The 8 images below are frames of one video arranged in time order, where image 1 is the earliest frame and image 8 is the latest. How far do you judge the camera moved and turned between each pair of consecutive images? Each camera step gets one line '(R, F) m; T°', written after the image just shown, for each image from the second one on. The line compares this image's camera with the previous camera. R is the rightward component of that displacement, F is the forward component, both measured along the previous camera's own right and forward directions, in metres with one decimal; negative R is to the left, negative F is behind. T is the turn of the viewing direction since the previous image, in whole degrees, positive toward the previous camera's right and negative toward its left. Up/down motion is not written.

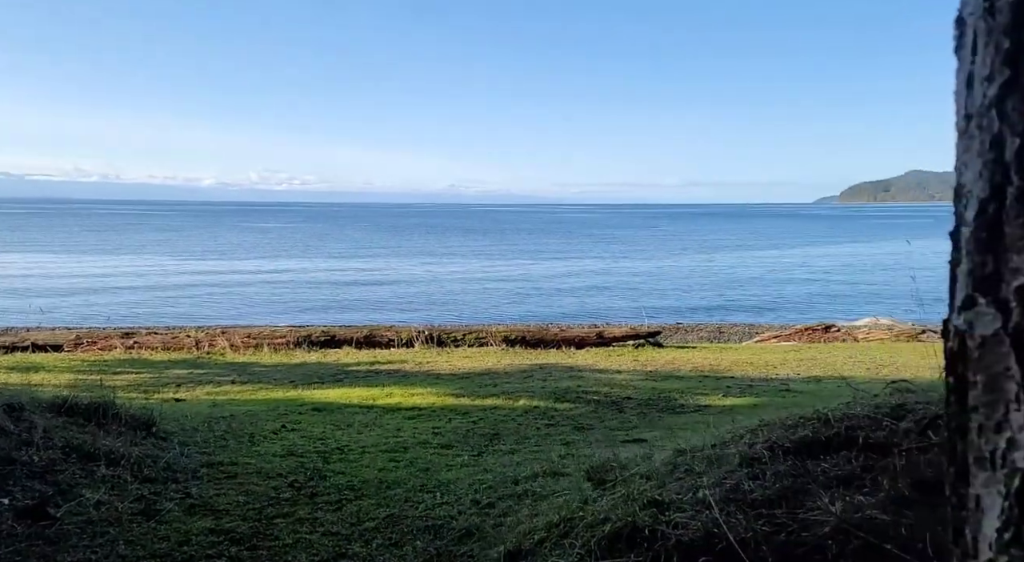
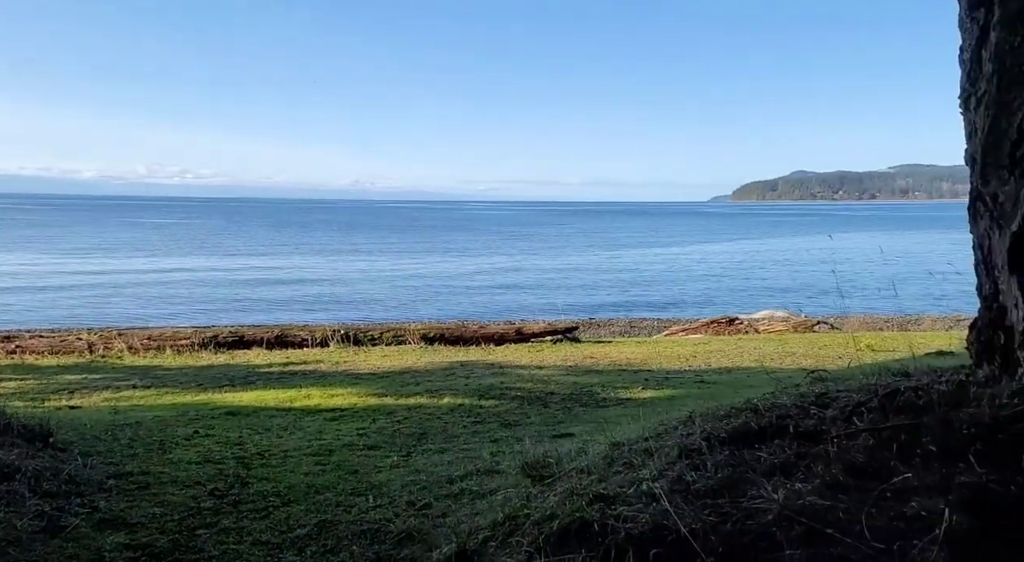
(-0.1, +0.1) m; +6°
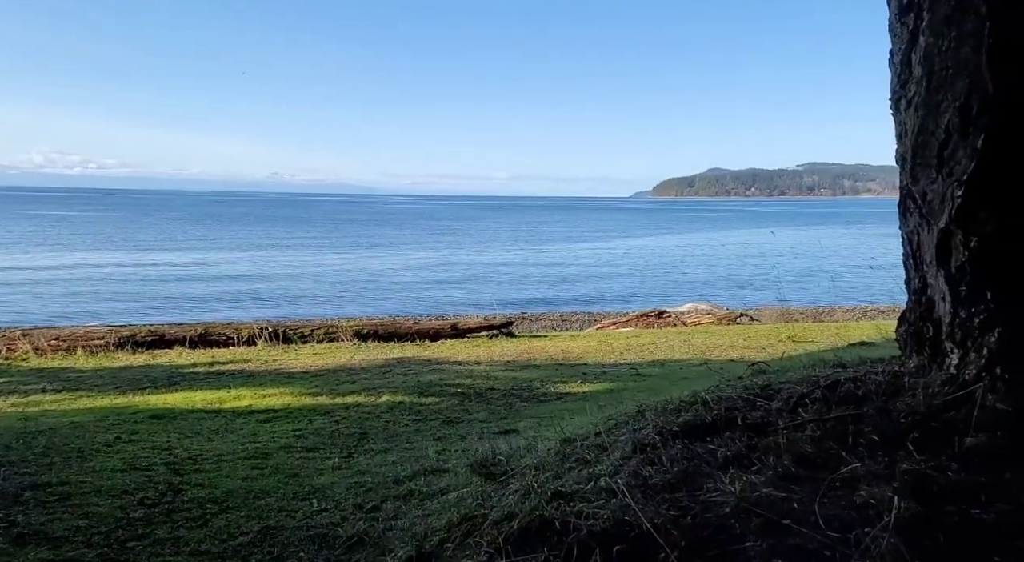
(-0.1, +0.1) m; +5°
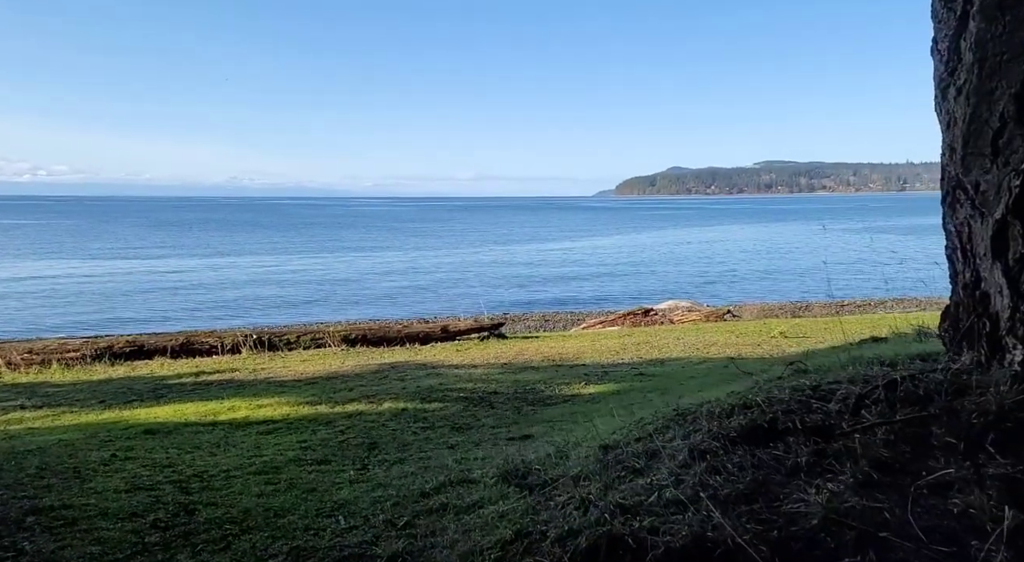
(-0.3, +0.2) m; +2°
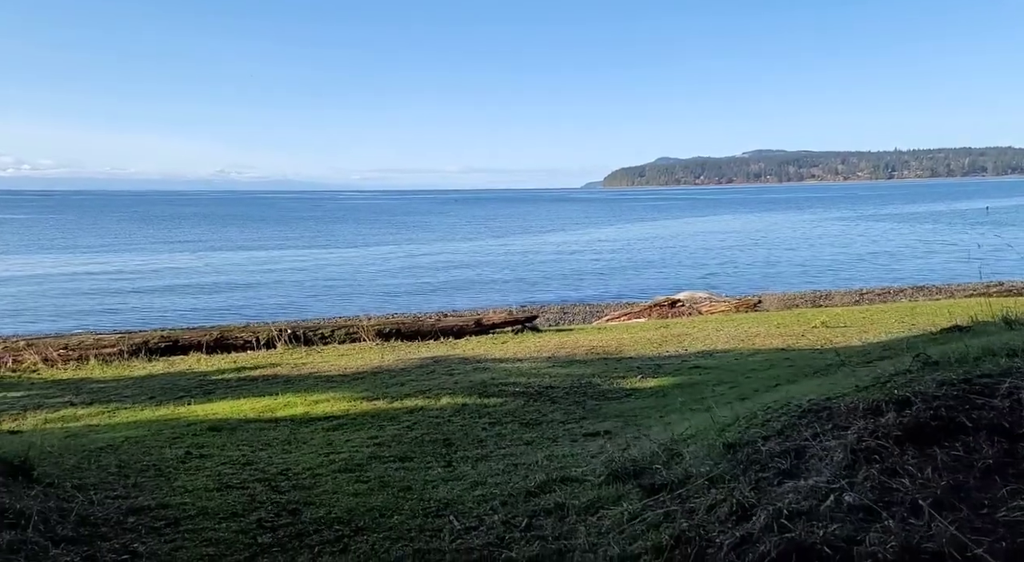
(-0.5, +0.1) m; 0°
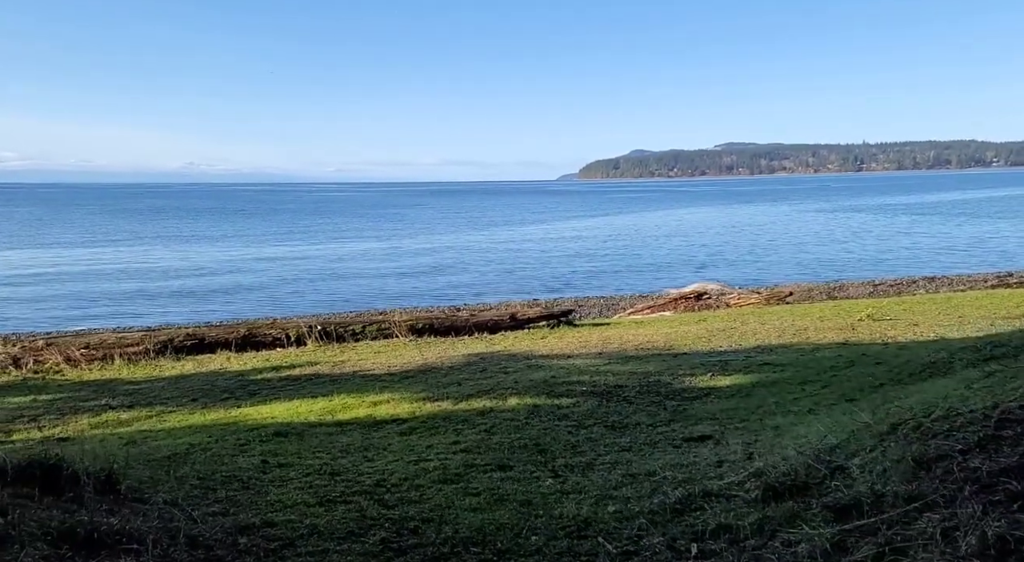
(-0.7, +0.4) m; +1°
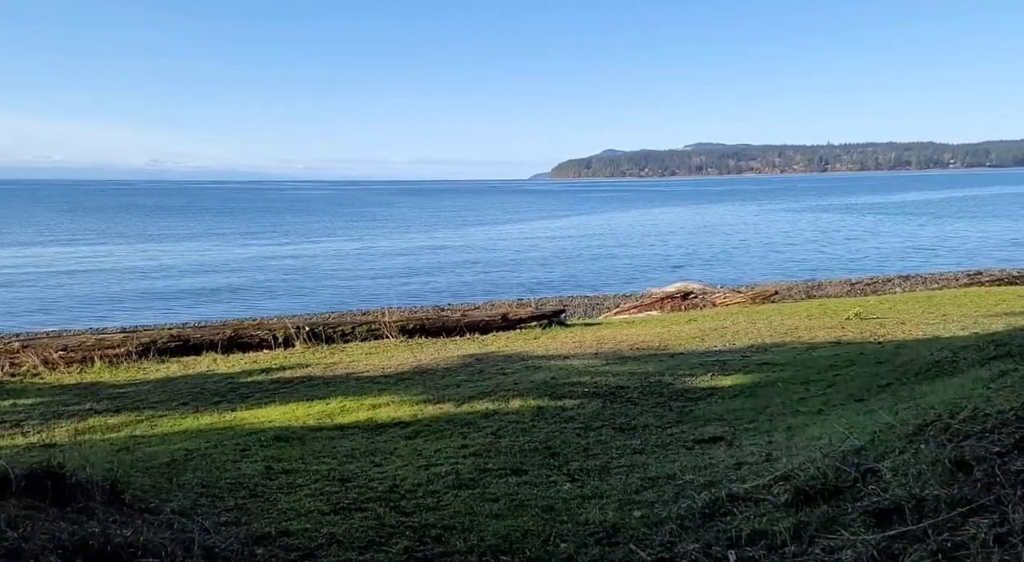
(-0.2, +0.1) m; +2°
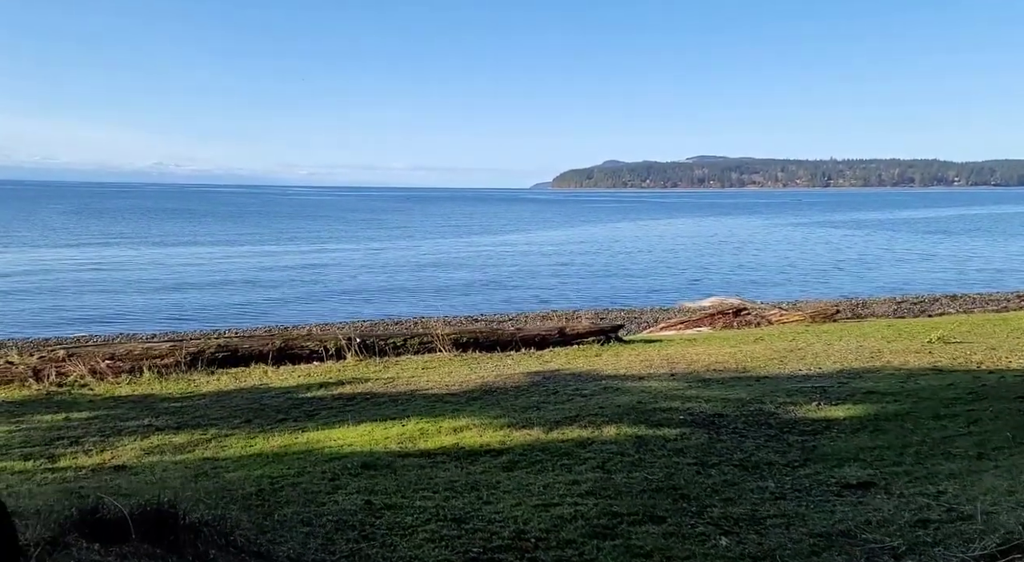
(-0.6, +0.5) m; -1°
